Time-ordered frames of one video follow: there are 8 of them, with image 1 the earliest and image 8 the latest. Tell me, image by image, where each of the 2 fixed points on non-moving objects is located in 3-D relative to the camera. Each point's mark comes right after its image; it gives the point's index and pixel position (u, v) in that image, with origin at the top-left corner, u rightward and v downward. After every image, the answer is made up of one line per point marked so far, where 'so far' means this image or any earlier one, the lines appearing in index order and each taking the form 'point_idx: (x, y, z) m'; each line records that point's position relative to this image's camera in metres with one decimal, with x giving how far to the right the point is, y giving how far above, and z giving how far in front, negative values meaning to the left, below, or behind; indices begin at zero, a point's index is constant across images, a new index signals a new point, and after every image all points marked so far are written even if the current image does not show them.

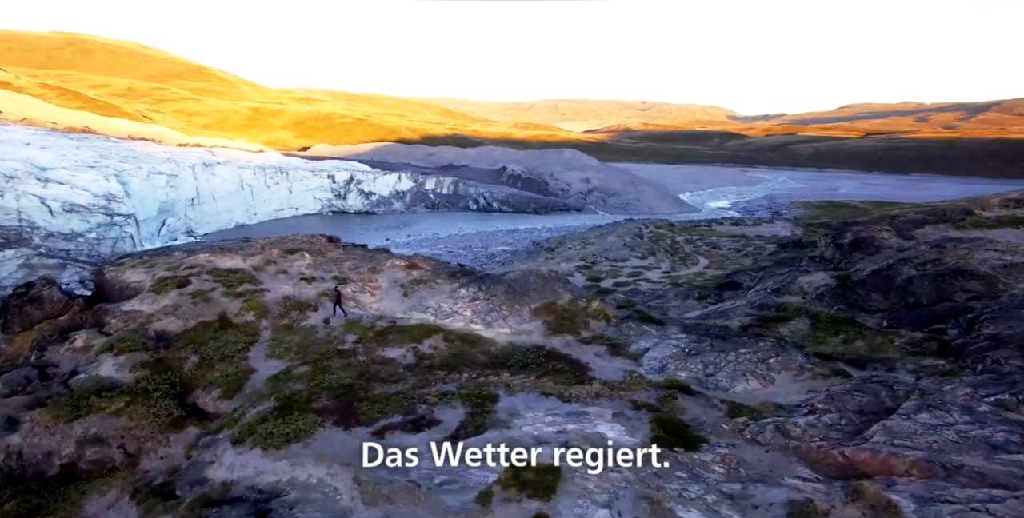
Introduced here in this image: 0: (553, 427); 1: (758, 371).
0: (+1.0, -4.3, +15.6) m
1: (+7.5, -3.3, +18.4) m
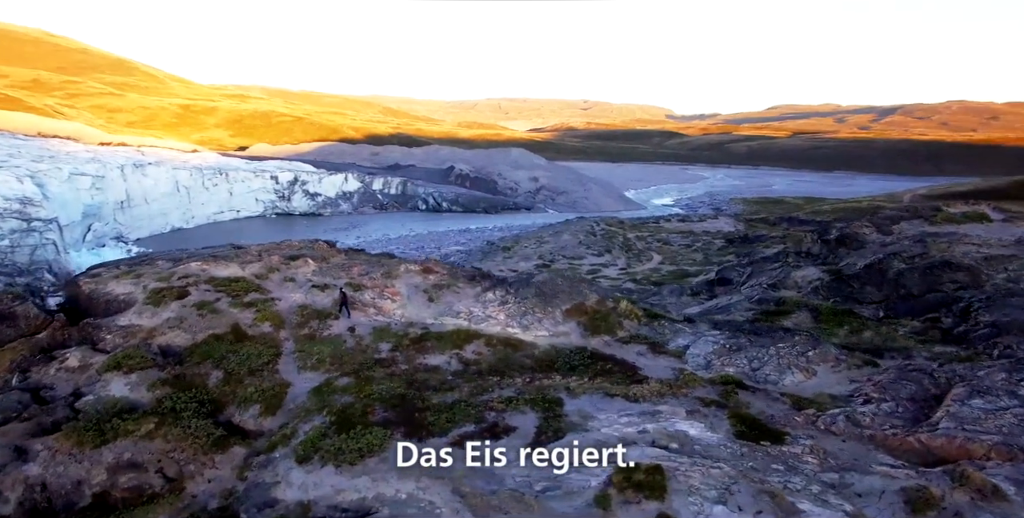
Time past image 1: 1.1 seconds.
0: (+3.1, -4.4, +15.8) m
1: (+9.2, -3.3, +19.3) m
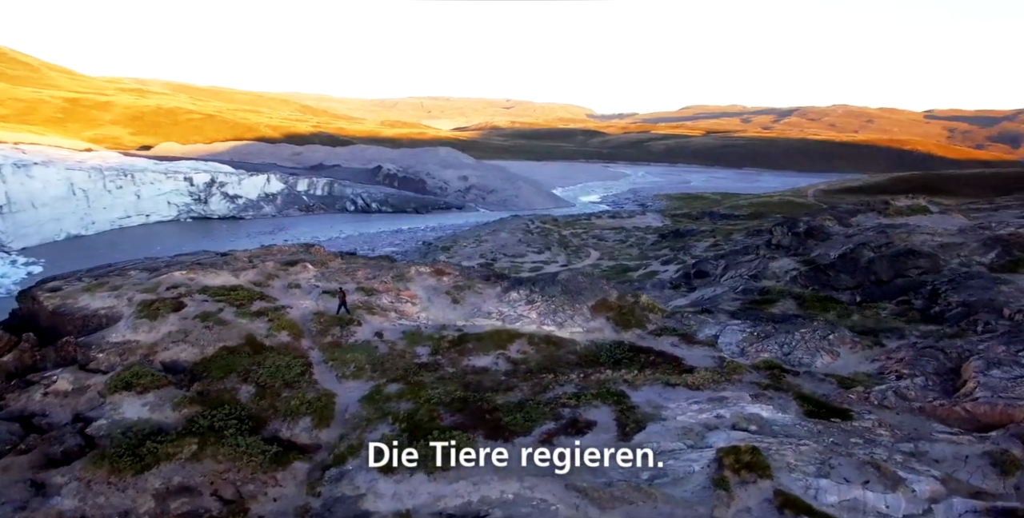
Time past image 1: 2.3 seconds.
0: (+5.3, -4.3, +16.7) m
1: (+10.9, -3.0, +21.0) m
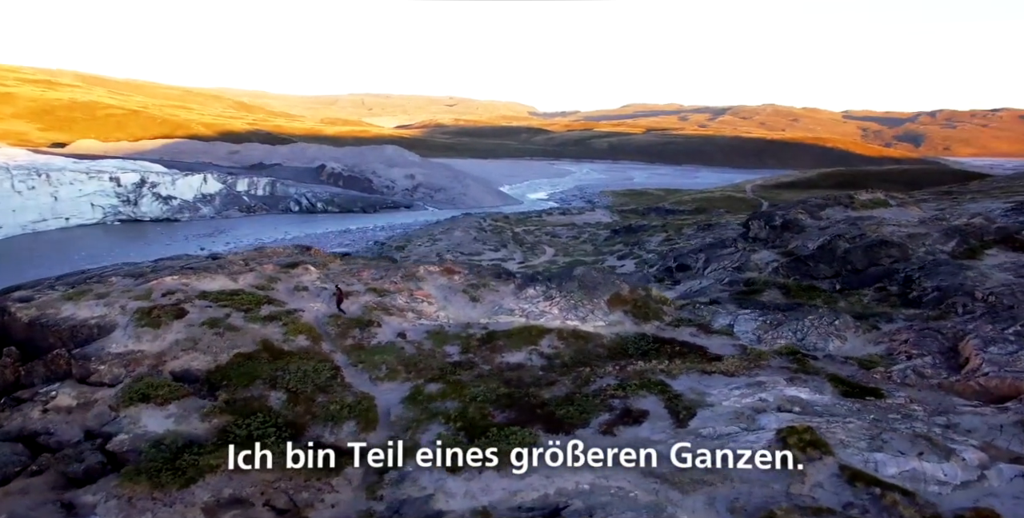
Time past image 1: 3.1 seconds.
0: (+6.9, -4.0, +17.6) m
1: (+12.0, -2.6, +22.4) m
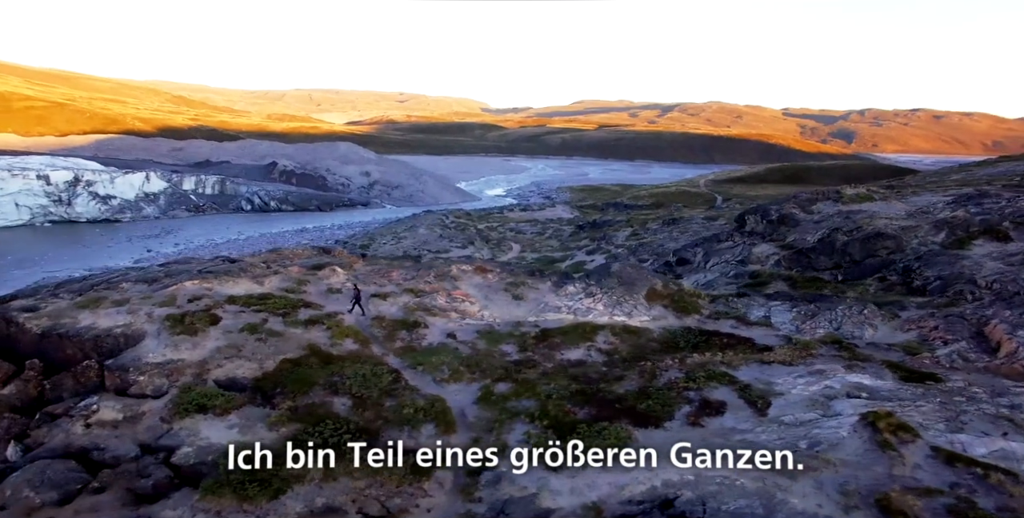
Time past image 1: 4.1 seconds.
0: (+9.3, -3.9, +18.5) m
1: (+13.9, -2.3, +23.7) m
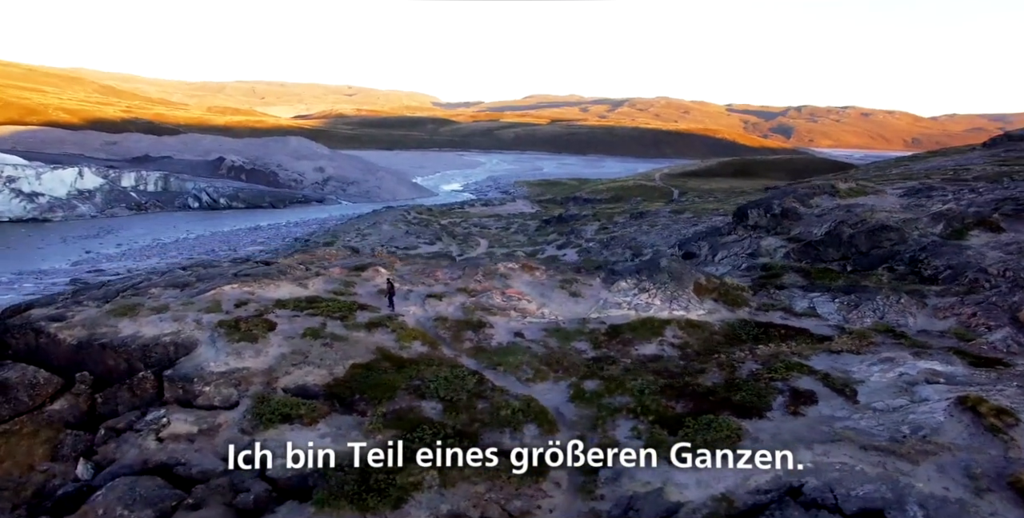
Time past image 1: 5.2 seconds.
0: (+12.3, -3.7, +19.5) m
1: (+16.3, -2.0, +25.1) m
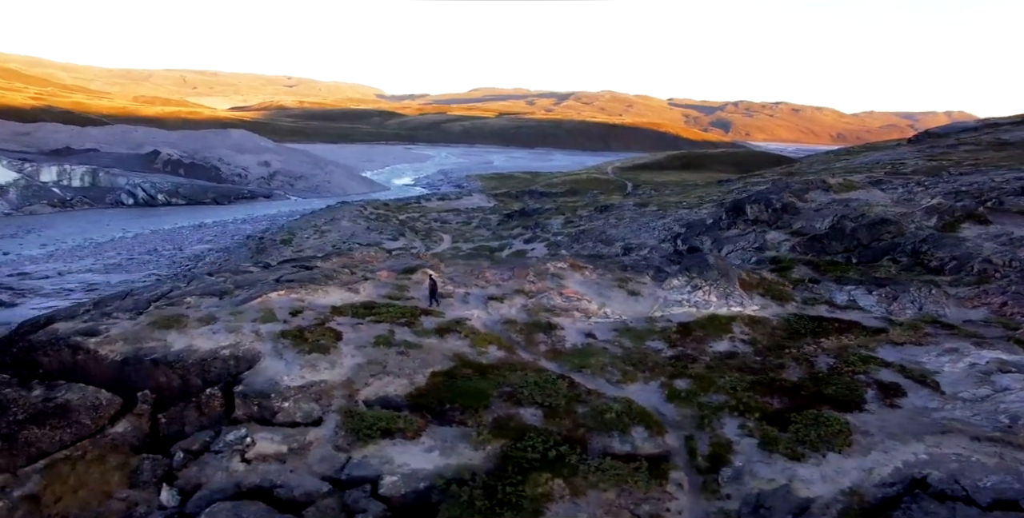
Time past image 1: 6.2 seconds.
0: (+15.2, -3.5, +20.5) m
1: (+18.6, -1.7, +26.6) m
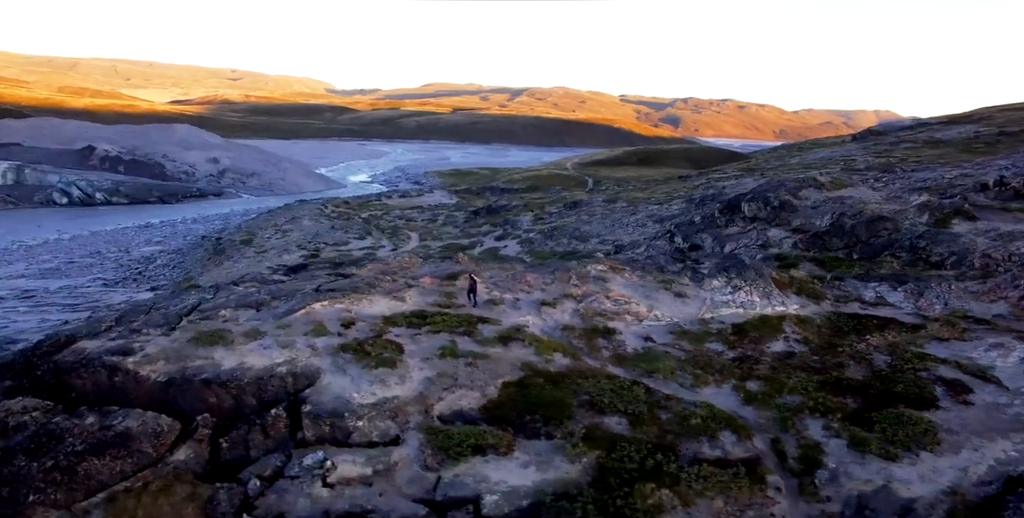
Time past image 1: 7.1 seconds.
0: (+17.5, -3.4, +21.5) m
1: (+20.4, -1.6, +27.7) m
